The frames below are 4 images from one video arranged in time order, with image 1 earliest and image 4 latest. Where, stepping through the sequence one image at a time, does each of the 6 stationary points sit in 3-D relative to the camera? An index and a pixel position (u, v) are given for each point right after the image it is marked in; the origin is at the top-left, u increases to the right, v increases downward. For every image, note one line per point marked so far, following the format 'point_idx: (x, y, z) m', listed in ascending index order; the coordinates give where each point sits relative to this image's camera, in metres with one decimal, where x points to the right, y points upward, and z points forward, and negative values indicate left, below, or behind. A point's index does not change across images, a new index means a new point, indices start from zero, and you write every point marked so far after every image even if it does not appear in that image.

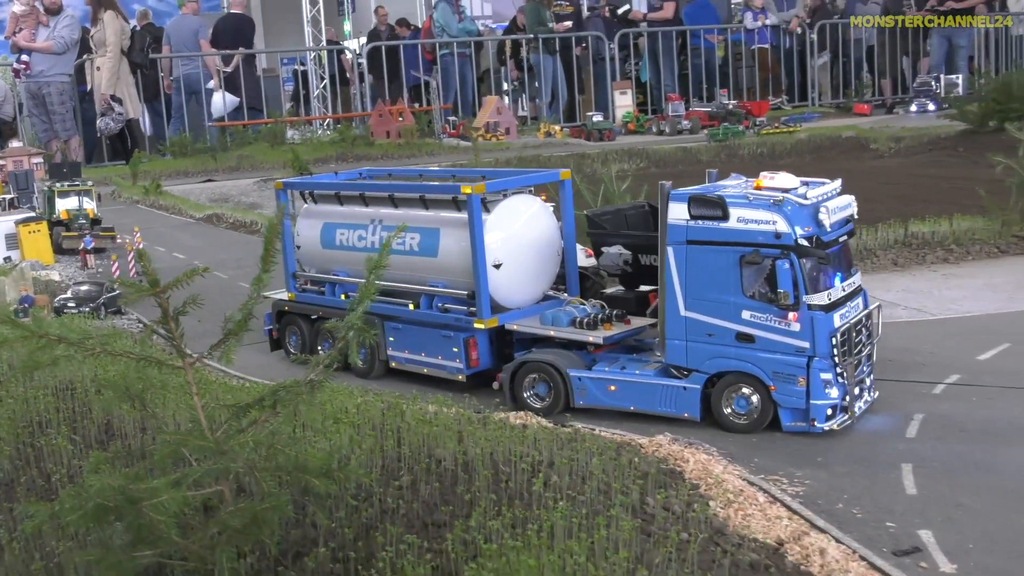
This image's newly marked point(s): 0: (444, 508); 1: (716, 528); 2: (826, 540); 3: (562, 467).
0: (-0.5, -1.7, +5.7) m
1: (+1.5, -1.8, +5.6) m
2: (+2.3, -1.9, +5.6) m
3: (+0.4, -1.4, +6.0) m
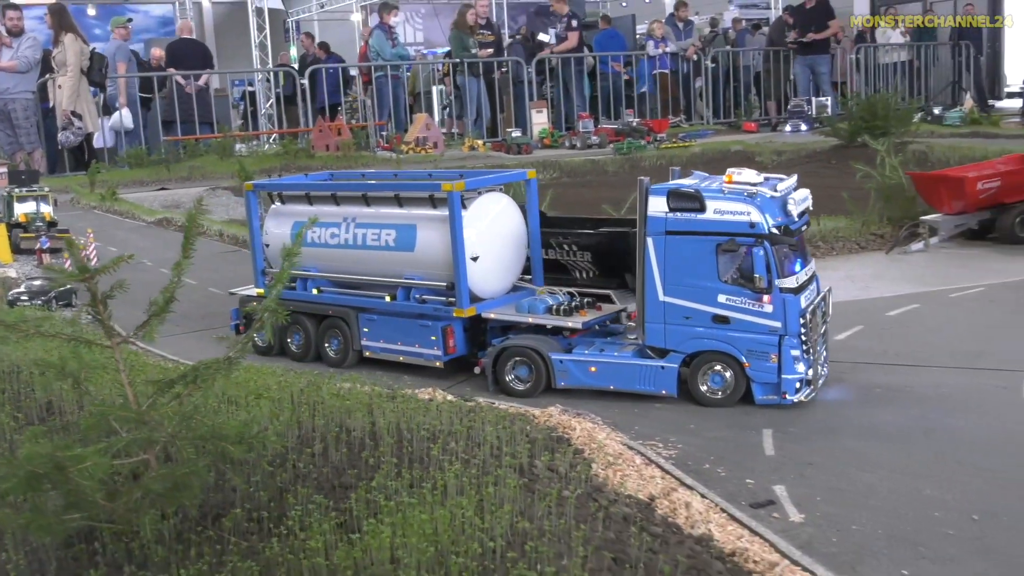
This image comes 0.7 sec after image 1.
0: (-1.3, -1.6, +6.3) m
1: (+0.7, -1.6, +6.2) m
2: (+1.5, -1.7, +6.2) m
3: (-0.5, -1.3, +6.7) m
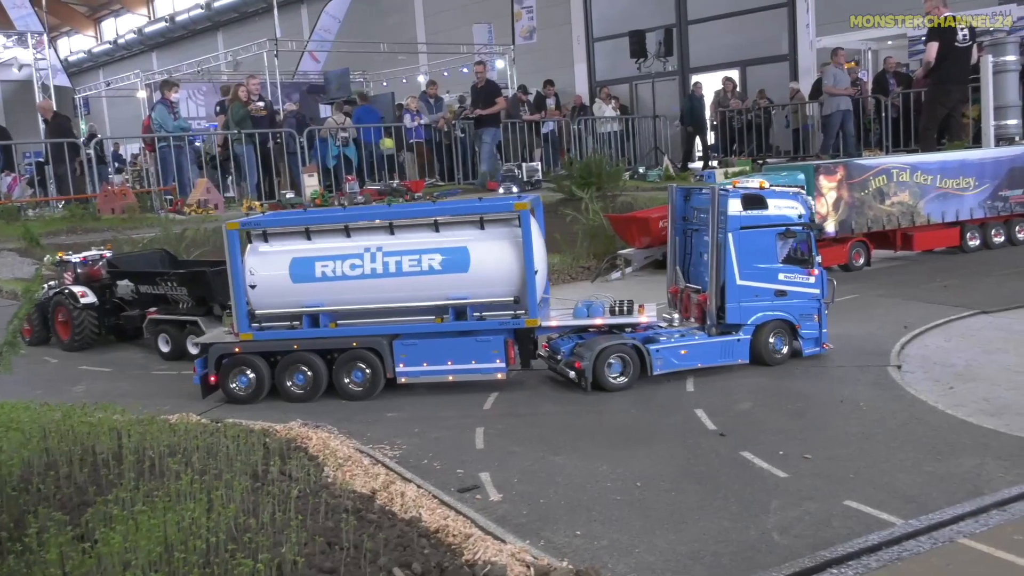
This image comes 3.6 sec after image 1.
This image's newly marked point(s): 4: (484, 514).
0: (-3.8, -1.8, +6.8) m
1: (-1.7, -1.8, +7.0) m
2: (-1.0, -1.8, +7.1) m
3: (-3.0, -1.6, +7.3) m
4: (-0.3, -2.0, +6.8) m
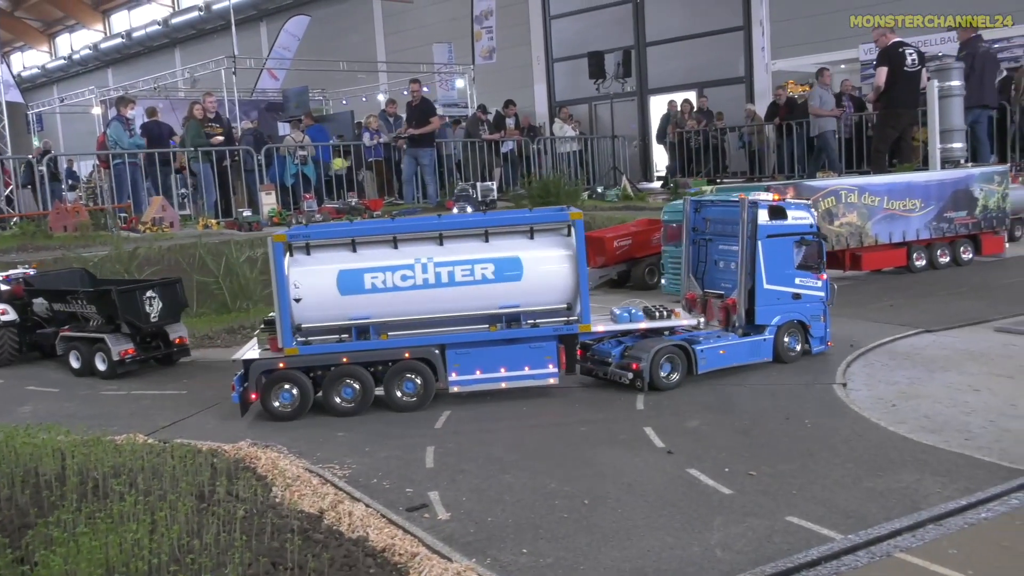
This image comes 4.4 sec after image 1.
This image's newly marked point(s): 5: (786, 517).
0: (-4.2, -2.0, +6.7) m
1: (-2.2, -2.0, +7.0) m
2: (-1.5, -2.0, +7.1) m
3: (-3.5, -1.7, +7.2) m
4: (-0.7, -2.2, +6.8) m
5: (+2.4, -2.0, +6.7) m
